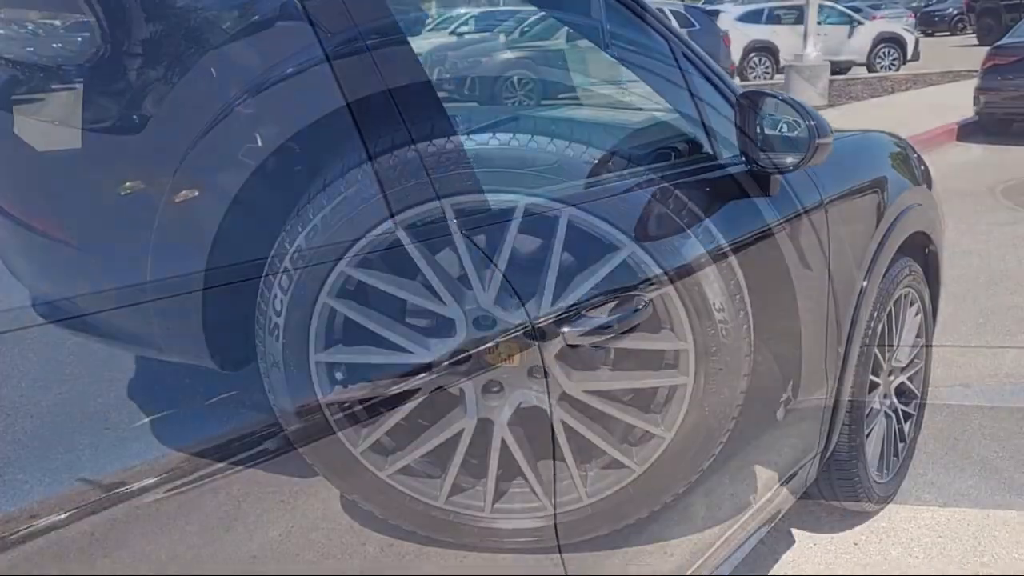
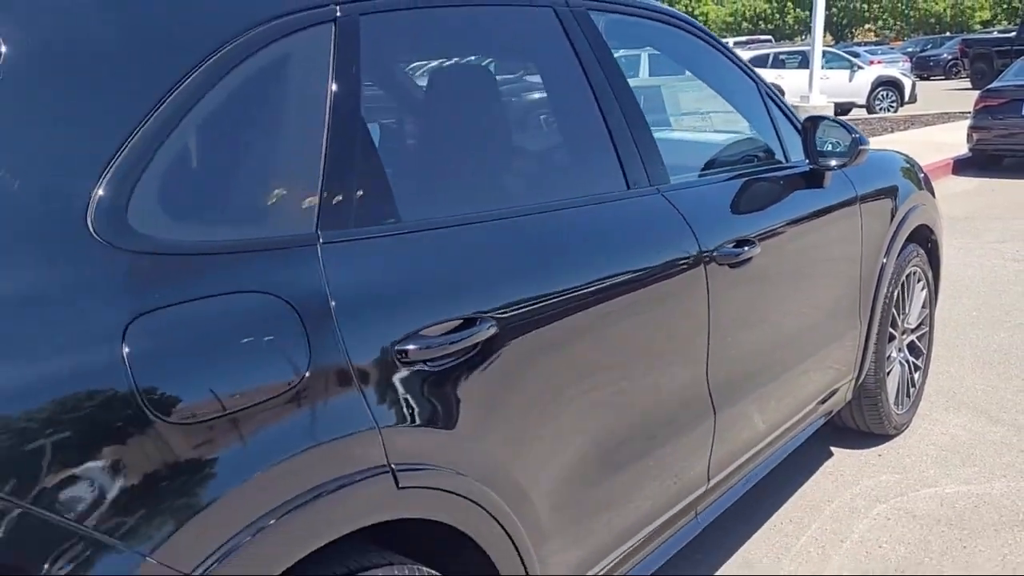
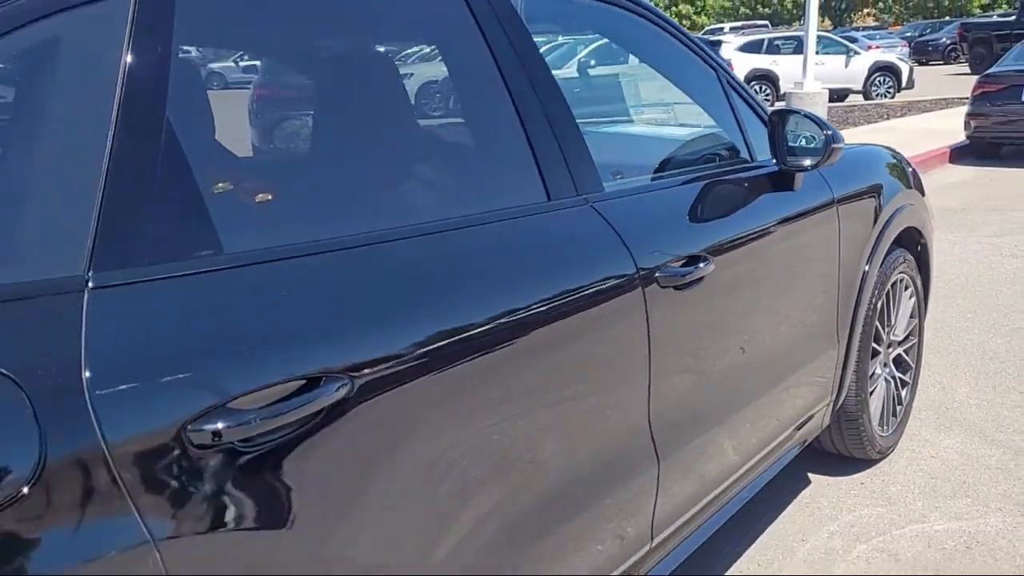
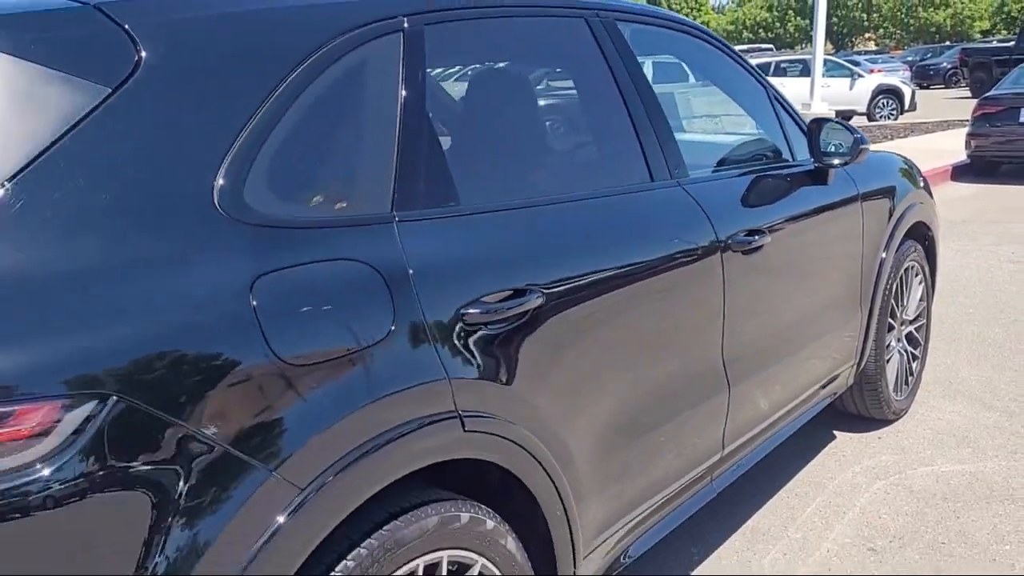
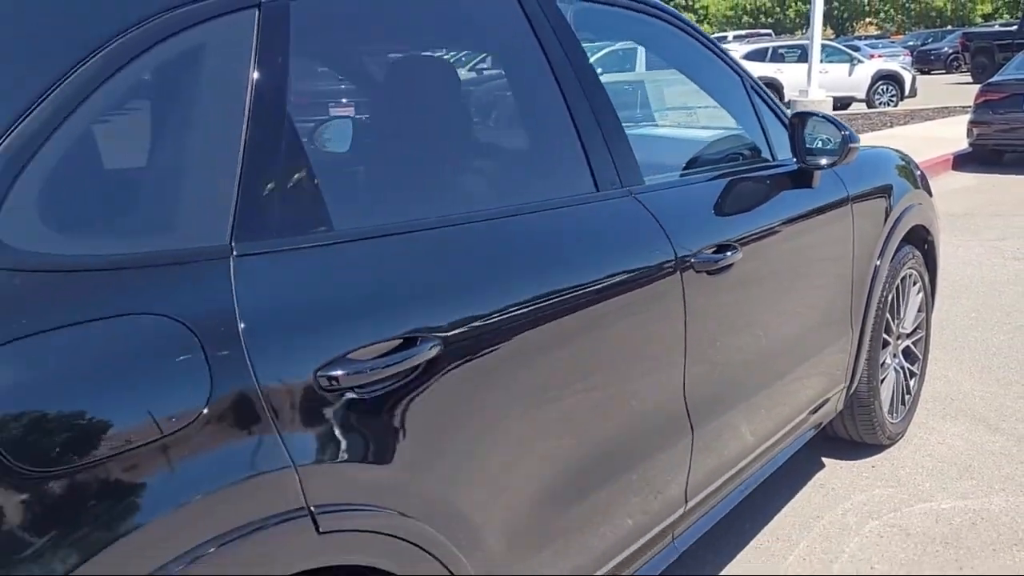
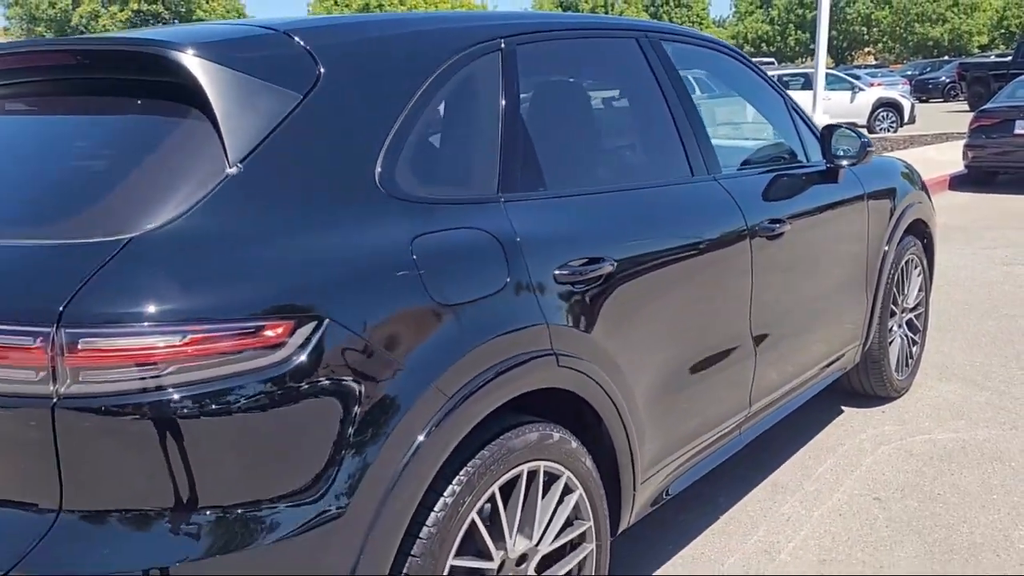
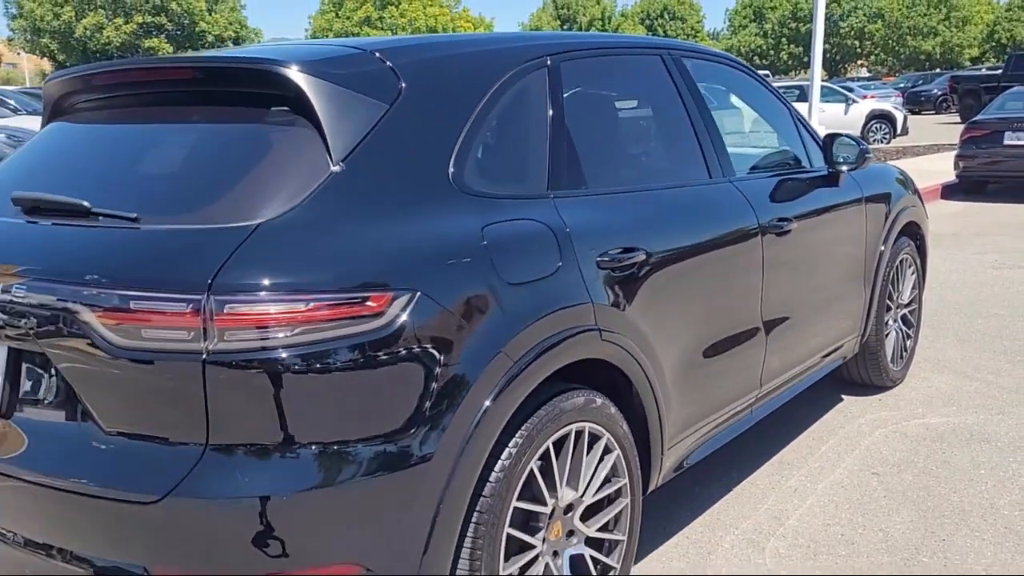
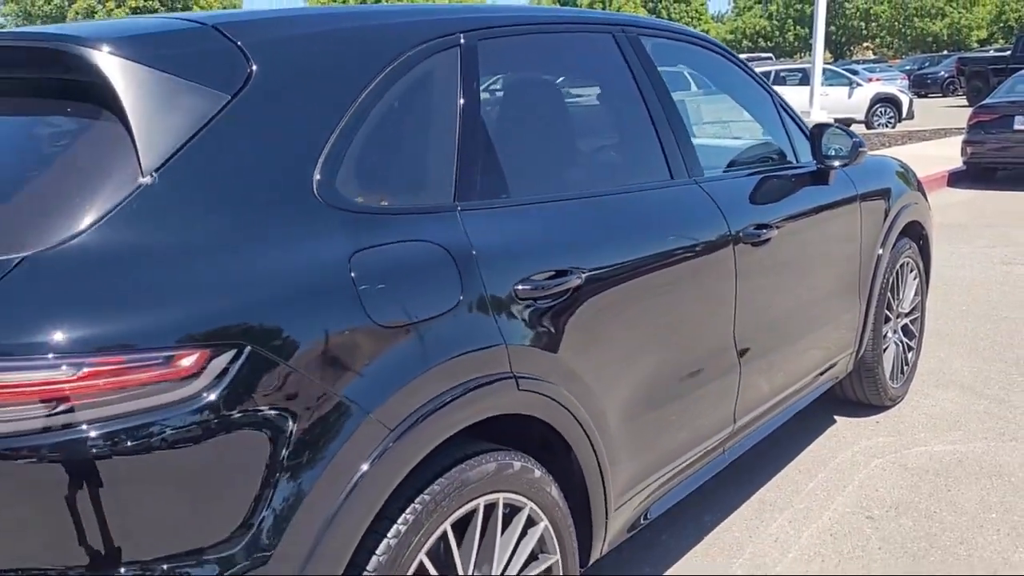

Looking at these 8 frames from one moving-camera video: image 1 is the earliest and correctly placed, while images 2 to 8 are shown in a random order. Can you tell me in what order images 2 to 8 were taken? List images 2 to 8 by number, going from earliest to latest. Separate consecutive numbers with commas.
3, 5, 2, 4, 8, 6, 7
